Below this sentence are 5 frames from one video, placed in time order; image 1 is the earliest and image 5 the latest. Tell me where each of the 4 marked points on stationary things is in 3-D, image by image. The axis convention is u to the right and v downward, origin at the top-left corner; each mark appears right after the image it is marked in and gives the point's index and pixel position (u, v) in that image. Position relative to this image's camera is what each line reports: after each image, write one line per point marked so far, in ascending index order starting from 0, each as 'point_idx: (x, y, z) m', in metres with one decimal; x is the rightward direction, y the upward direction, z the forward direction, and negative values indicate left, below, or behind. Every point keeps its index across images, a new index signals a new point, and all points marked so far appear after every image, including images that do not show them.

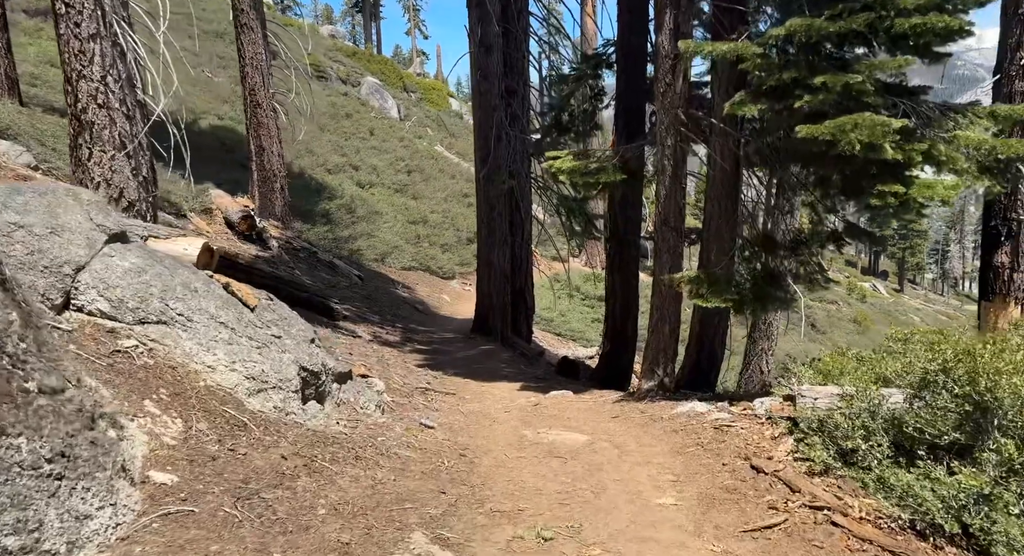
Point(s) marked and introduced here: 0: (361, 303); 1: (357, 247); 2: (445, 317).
0: (-2.4, -0.4, +14.1) m
1: (-3.3, +0.7, +19.4) m
2: (-1.3, -0.7, +16.3) m
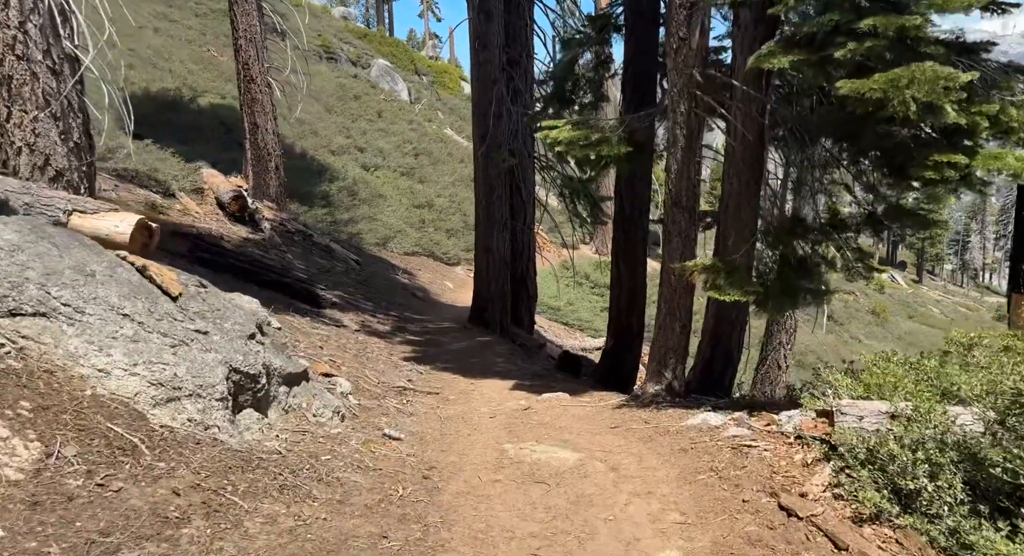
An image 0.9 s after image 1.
0: (-2.4, -0.2, +13.4) m
1: (-3.2, +1.0, +18.7) m
2: (-1.2, -0.5, +15.6) m
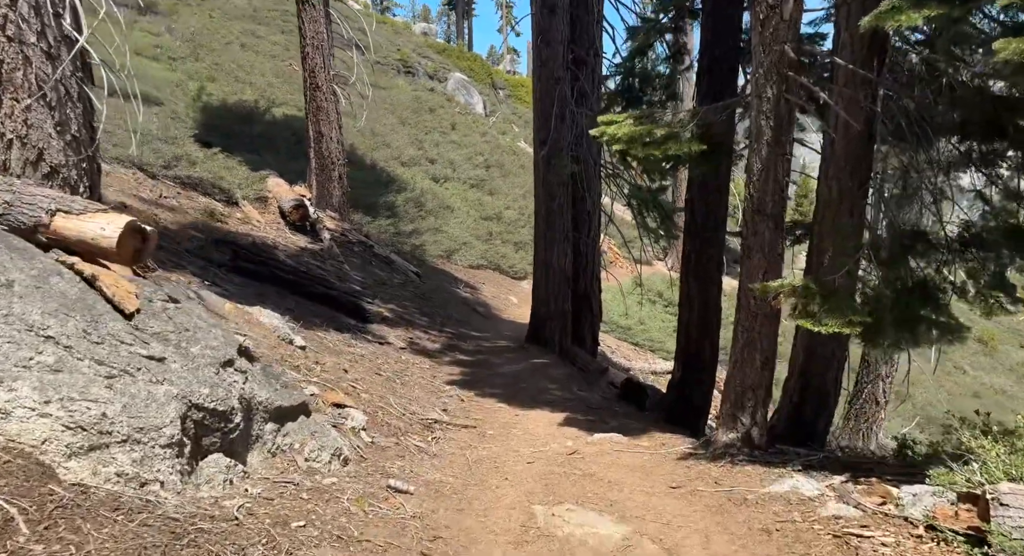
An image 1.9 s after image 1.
0: (-1.4, -0.4, +12.8) m
1: (-1.8, +0.7, +18.1) m
2: (-0.1, -0.7, +14.8) m
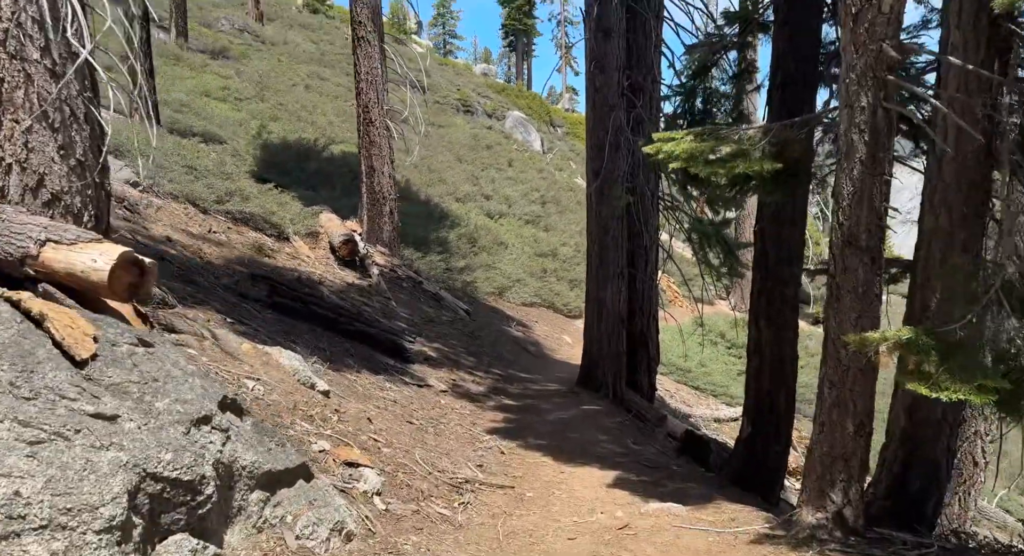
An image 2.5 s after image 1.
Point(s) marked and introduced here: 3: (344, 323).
0: (-0.7, -0.9, +12.2) m
1: (-0.8, 0.0, +17.6) m
2: (+0.7, -1.3, +14.2) m
3: (-1.6, -0.4, +8.5) m
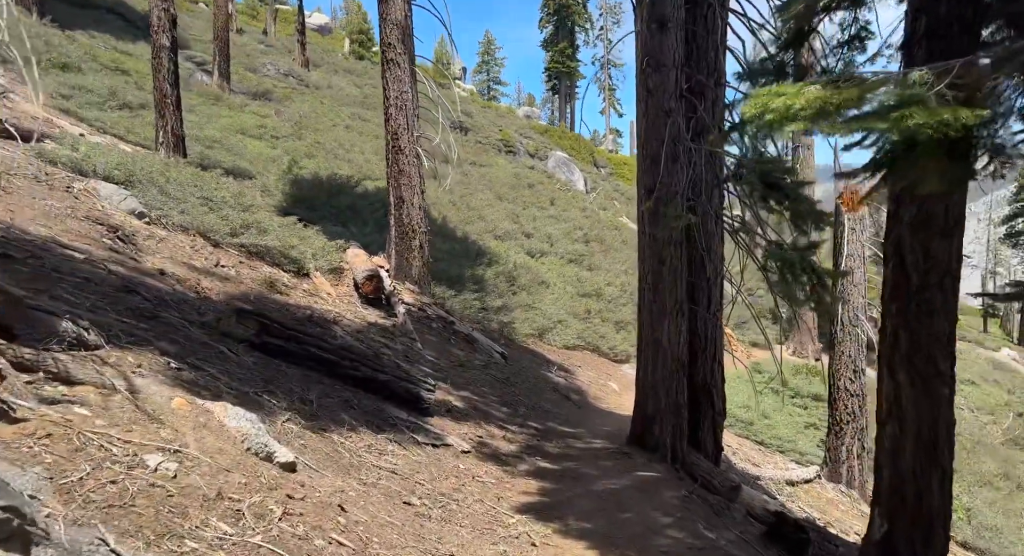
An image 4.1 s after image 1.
0: (-0.2, -1.3, +10.8) m
1: (0.0, -0.7, +16.2) m
2: (+1.3, -1.9, +12.6) m
3: (-1.3, -0.7, +7.1) m
